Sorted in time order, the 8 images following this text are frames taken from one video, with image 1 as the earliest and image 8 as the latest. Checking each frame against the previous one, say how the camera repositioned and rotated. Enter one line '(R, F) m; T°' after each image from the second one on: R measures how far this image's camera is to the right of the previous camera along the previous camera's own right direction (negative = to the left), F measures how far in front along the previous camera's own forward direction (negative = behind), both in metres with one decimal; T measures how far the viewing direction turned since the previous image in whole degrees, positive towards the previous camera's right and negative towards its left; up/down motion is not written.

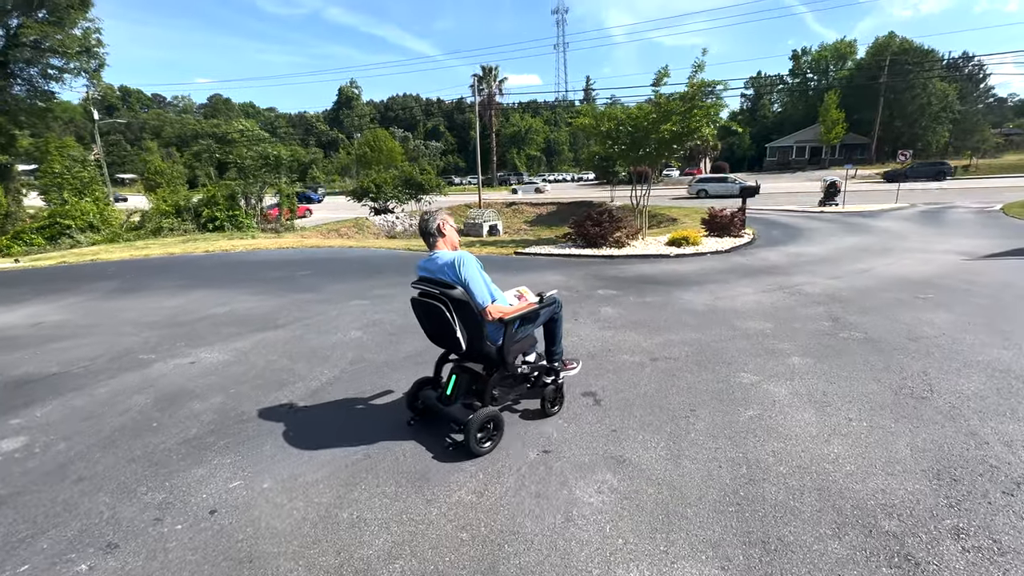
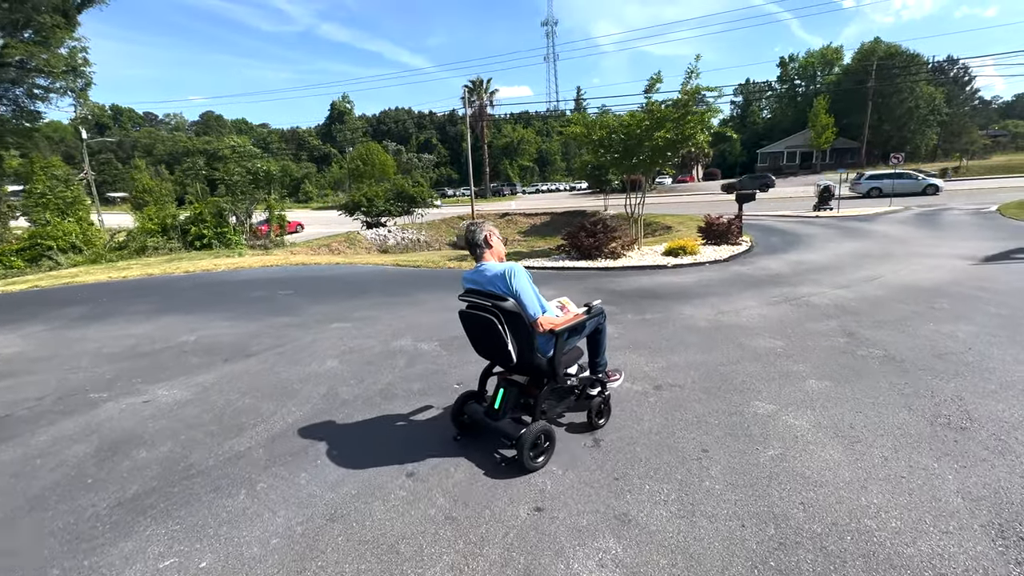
(+0.1, +0.4) m; 0°
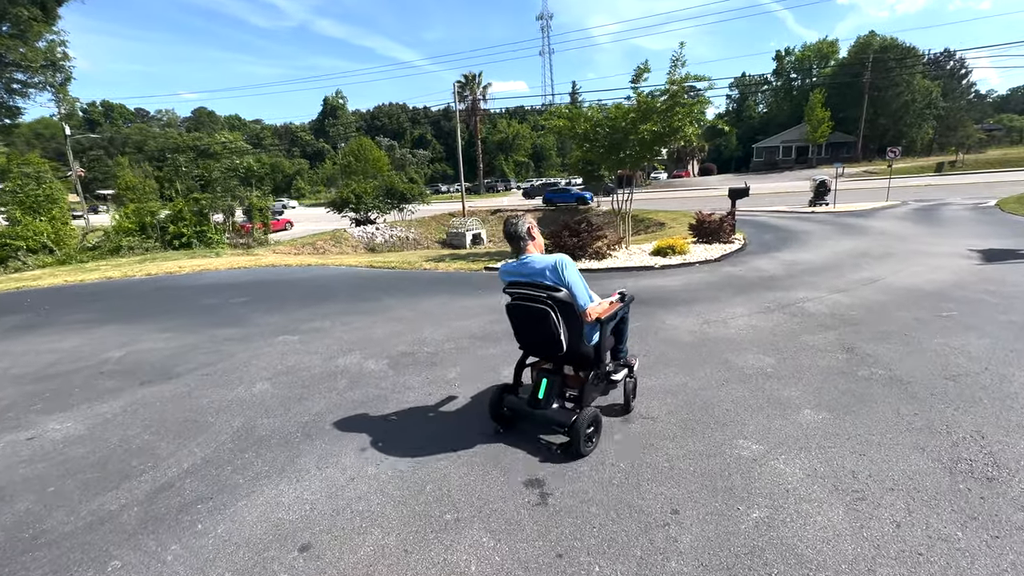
(+0.4, +0.6) m; 0°
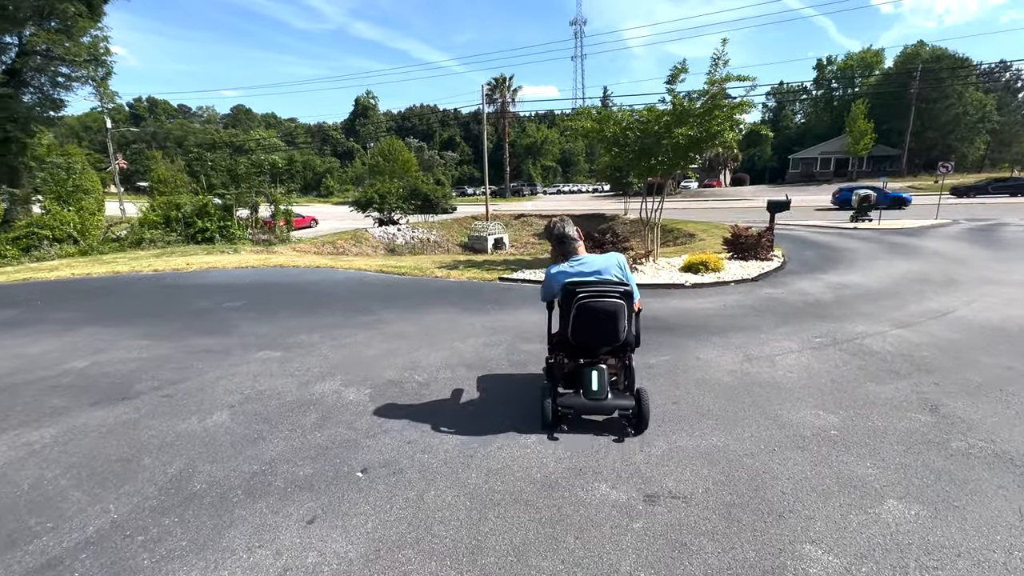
(+0.1, +0.7) m; -3°
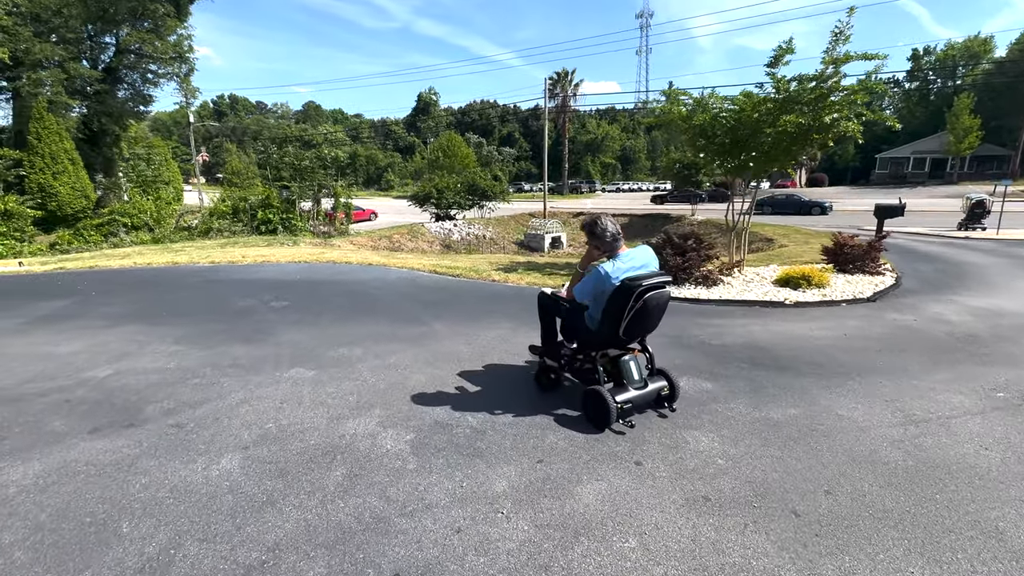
(-0.2, +0.9) m; -6°
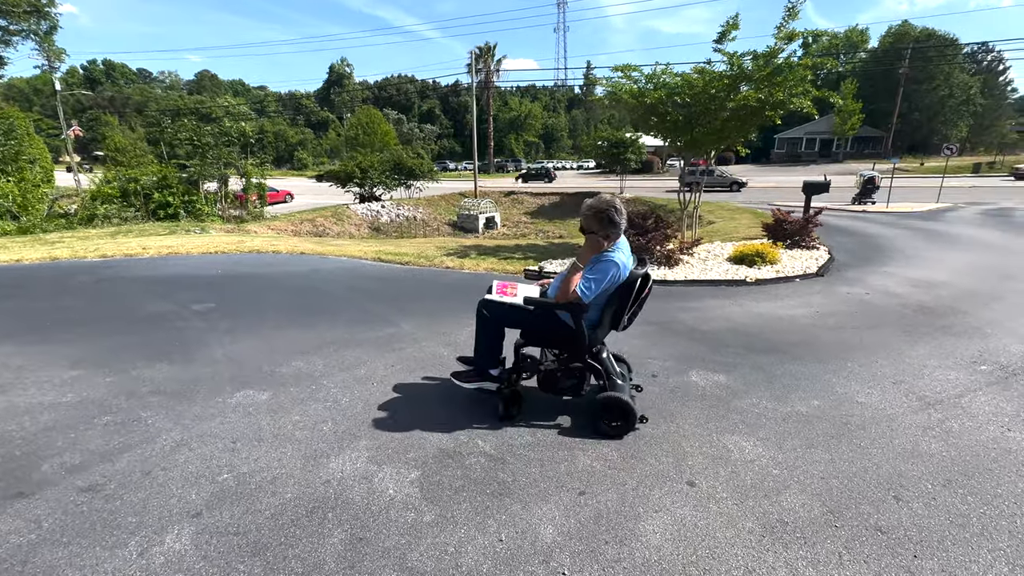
(-0.5, +0.6) m; +9°
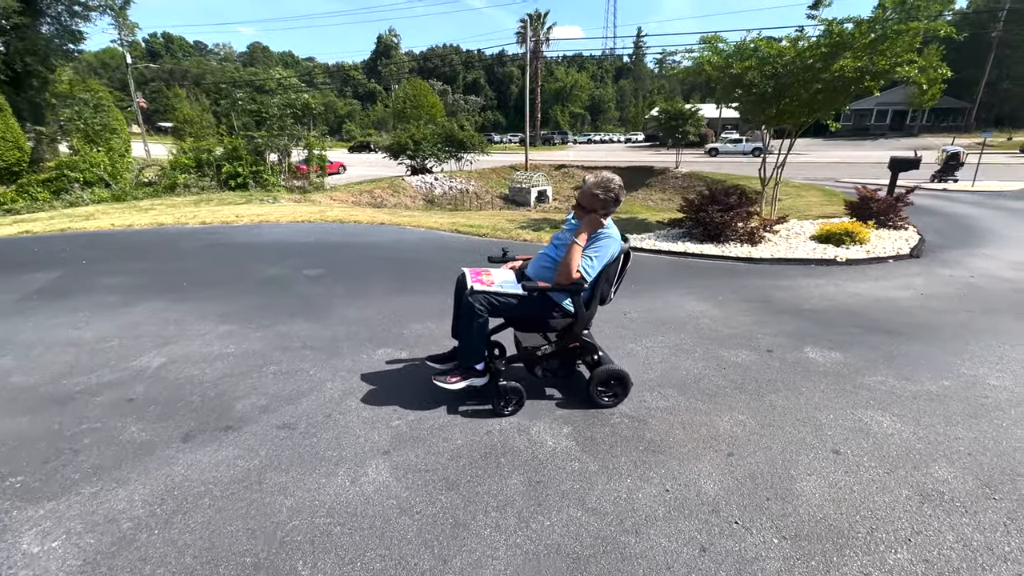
(-0.7, -0.2) m; -5°
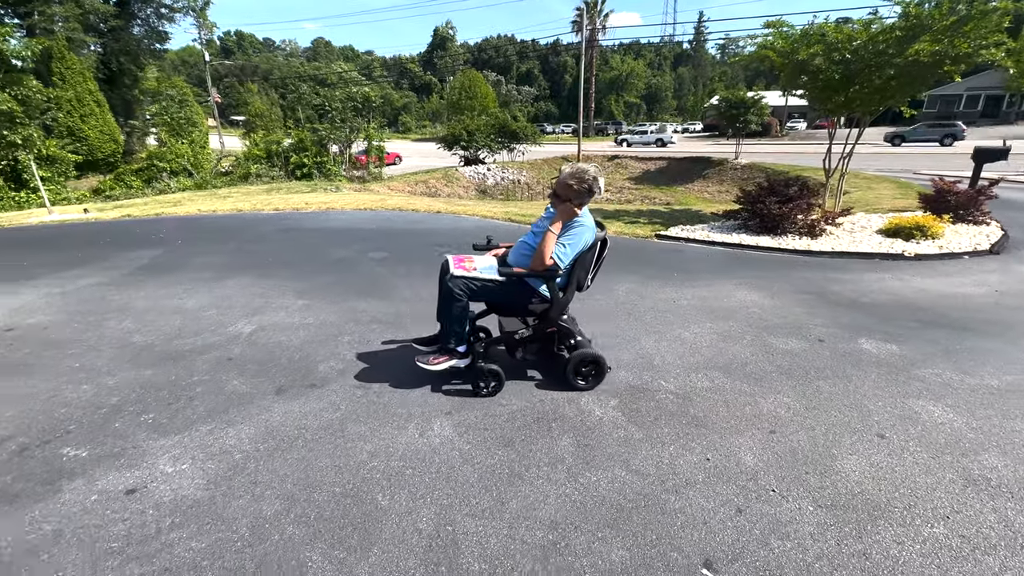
(0.0, -0.2) m; -6°
